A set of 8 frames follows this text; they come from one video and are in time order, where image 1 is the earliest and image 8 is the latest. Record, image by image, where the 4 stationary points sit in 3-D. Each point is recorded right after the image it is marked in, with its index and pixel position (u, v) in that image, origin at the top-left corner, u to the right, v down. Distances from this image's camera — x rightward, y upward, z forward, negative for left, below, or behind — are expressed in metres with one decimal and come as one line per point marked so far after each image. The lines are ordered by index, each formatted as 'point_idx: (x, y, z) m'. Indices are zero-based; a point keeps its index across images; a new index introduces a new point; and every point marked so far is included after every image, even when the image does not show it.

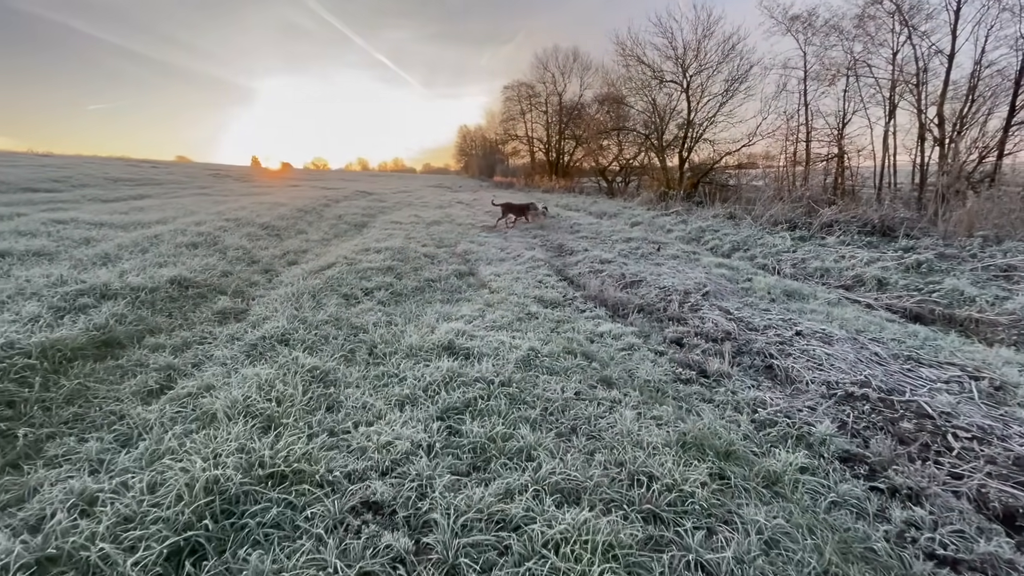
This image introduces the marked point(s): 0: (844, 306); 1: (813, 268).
0: (+3.7, -0.2, +5.4) m
1: (+4.4, +0.3, +7.0) m
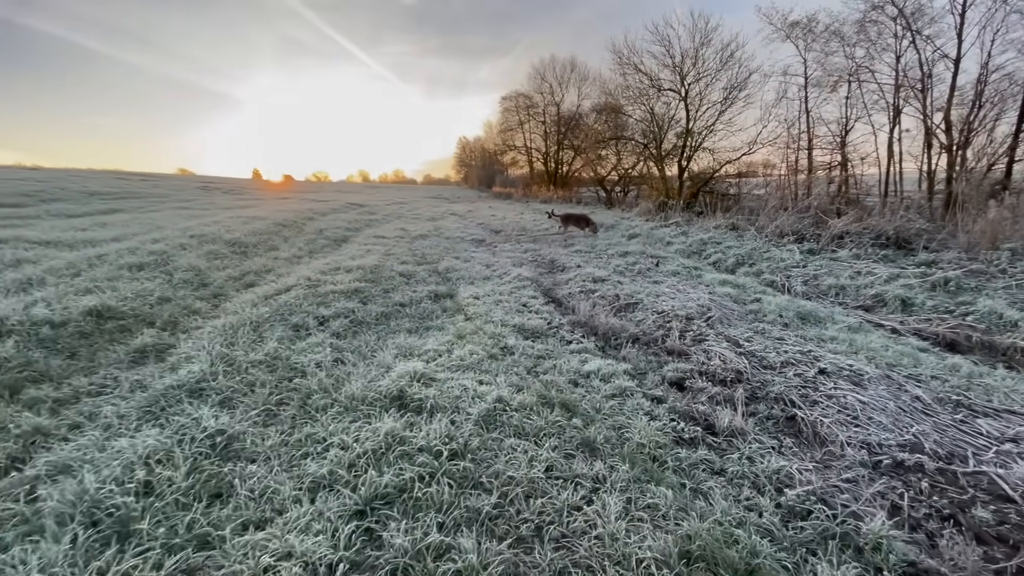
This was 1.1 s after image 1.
0: (+3.5, -0.4, +4.8) m
1: (+4.2, 0.0, +6.4) m
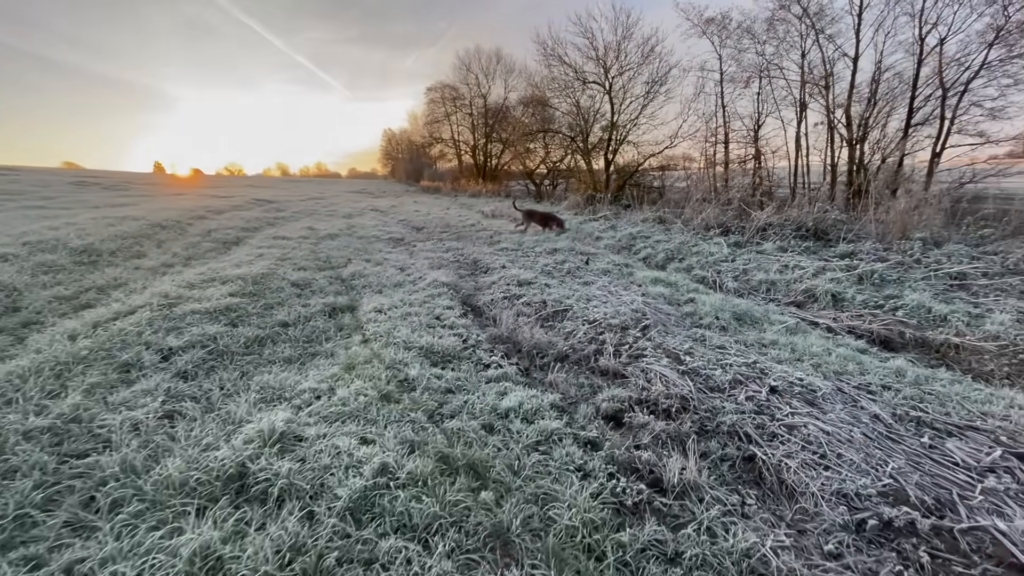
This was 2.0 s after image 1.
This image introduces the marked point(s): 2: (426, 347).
0: (+2.7, -0.4, +4.5) m
1: (+3.1, +0.1, +6.2) m
2: (-0.7, -0.5, +3.6) m
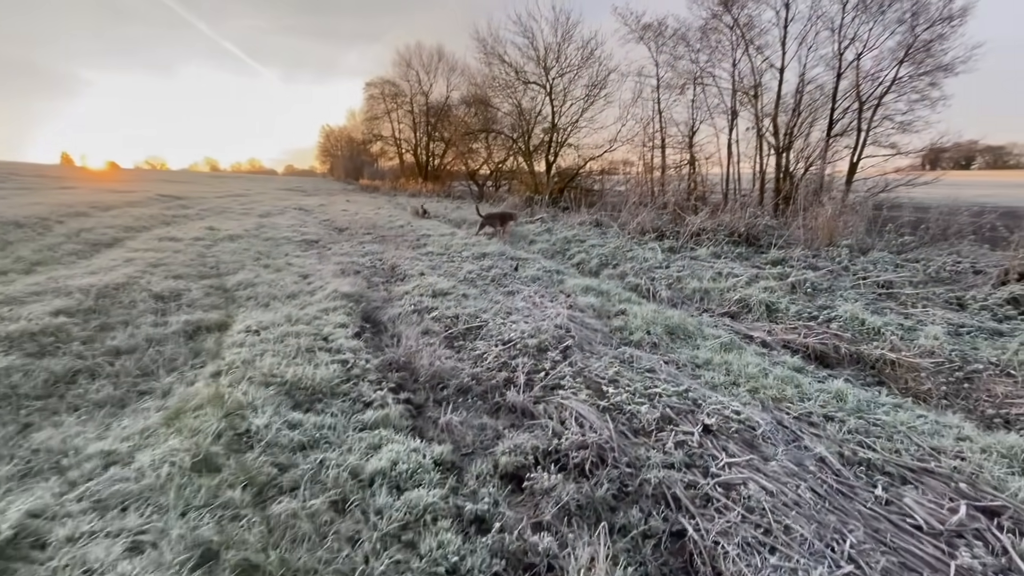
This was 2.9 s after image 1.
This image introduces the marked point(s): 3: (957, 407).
0: (+1.9, -0.5, +4.1) m
1: (+2.2, 0.0, +5.8) m
2: (-1.3, -0.6, +2.9) m
3: (+3.1, -0.8, +3.3) m
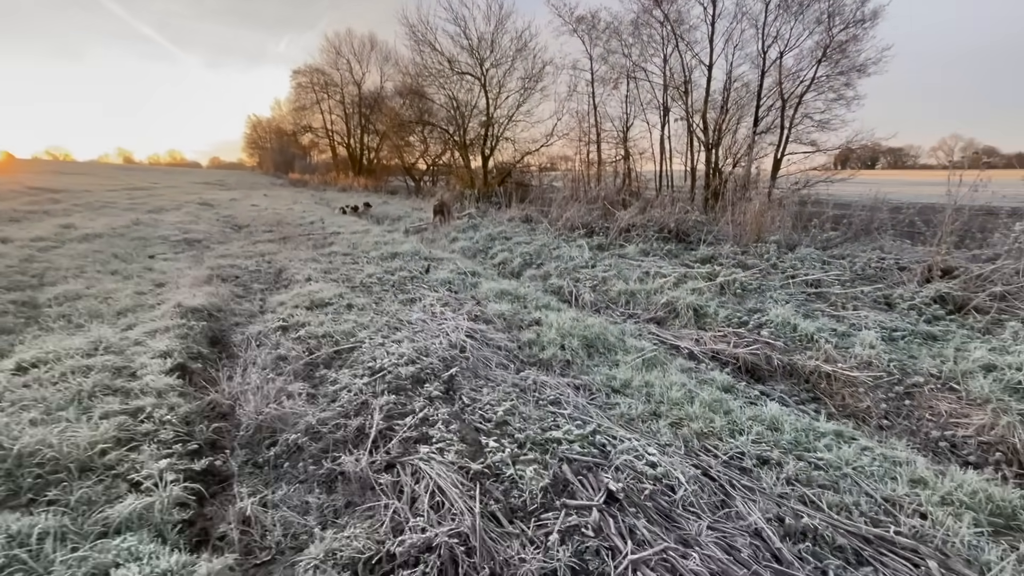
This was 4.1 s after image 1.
0: (+1.1, -0.6, +3.5) m
1: (+1.1, 0.0, +5.3) m
2: (-2.0, -0.7, +2.0) m
3: (+2.3, -0.8, +2.9) m
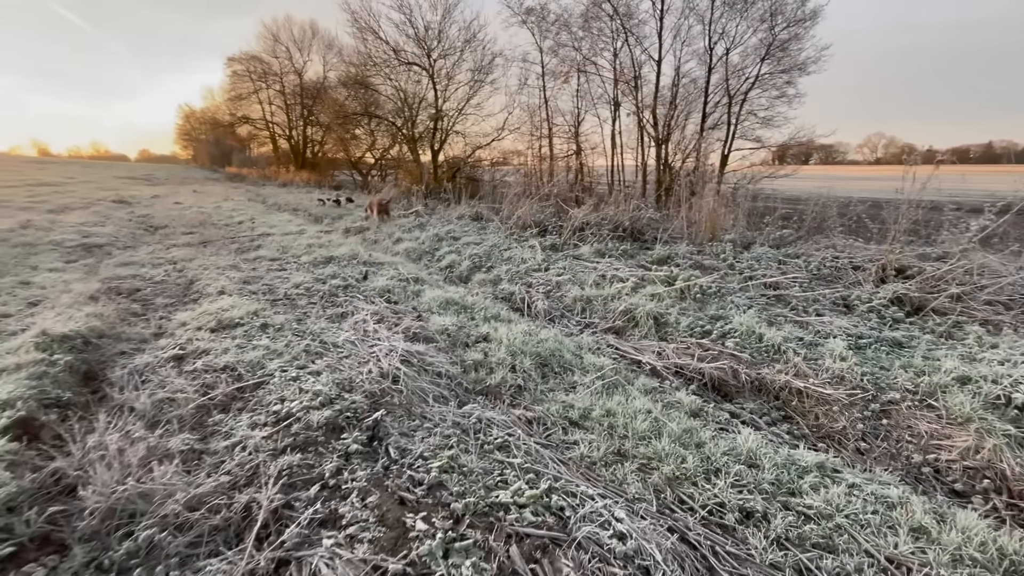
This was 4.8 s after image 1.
0: (+0.8, -0.6, +3.2) m
1: (+0.6, -0.1, +4.9) m
2: (-2.2, -0.8, +1.3) m
3: (+2.0, -0.9, +2.6) m
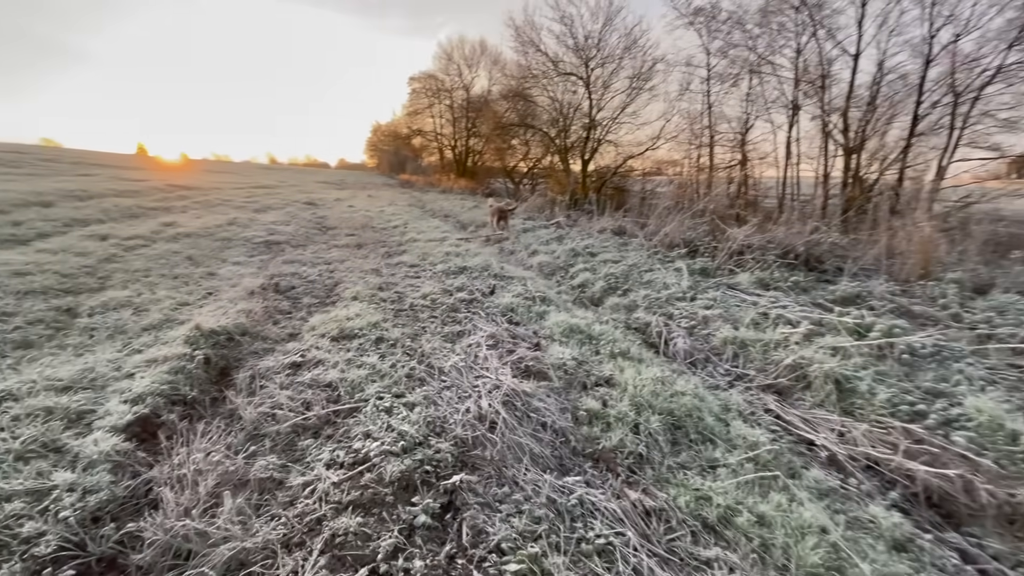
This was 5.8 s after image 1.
0: (+1.4, -0.9, +2.4) m
1: (+1.8, -0.4, +4.1) m
2: (-2.0, -0.8, +1.4) m
3: (+2.4, -1.3, +1.5) m
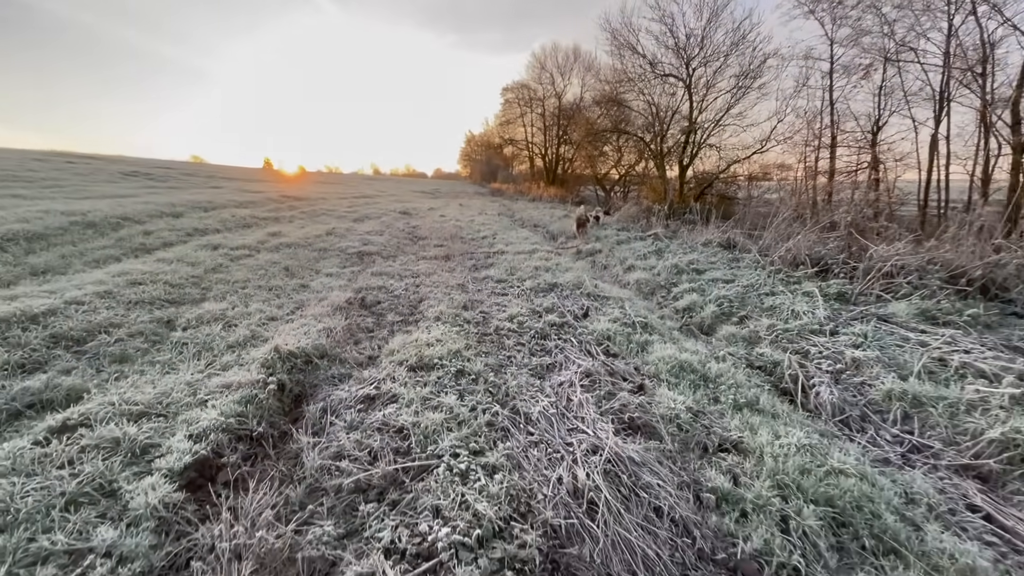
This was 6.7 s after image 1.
0: (+1.7, -1.2, +1.6) m
1: (+2.4, -0.7, +3.2) m
2: (-1.7, -1.0, +1.3) m
3: (+2.6, -1.5, +0.5) m
